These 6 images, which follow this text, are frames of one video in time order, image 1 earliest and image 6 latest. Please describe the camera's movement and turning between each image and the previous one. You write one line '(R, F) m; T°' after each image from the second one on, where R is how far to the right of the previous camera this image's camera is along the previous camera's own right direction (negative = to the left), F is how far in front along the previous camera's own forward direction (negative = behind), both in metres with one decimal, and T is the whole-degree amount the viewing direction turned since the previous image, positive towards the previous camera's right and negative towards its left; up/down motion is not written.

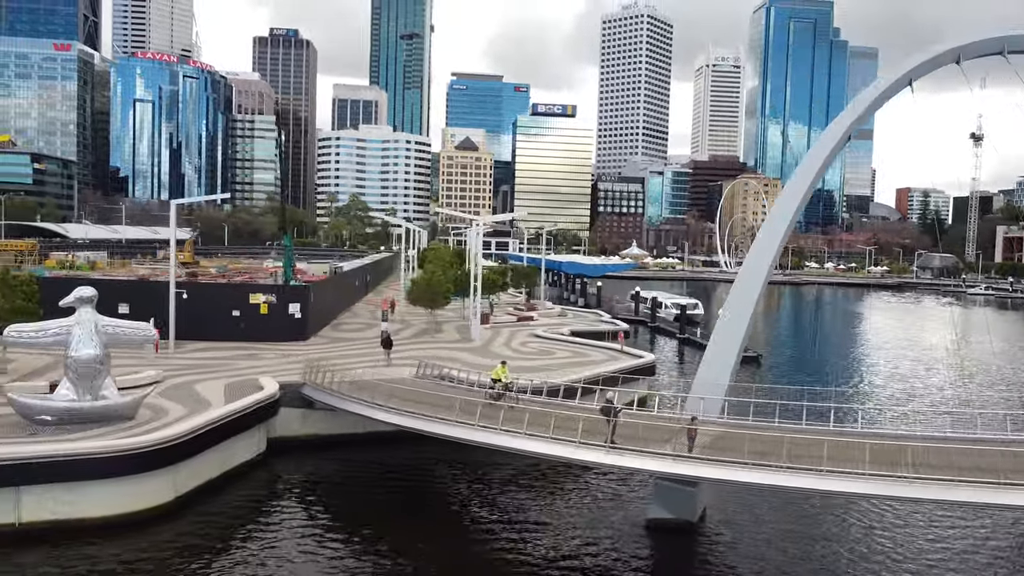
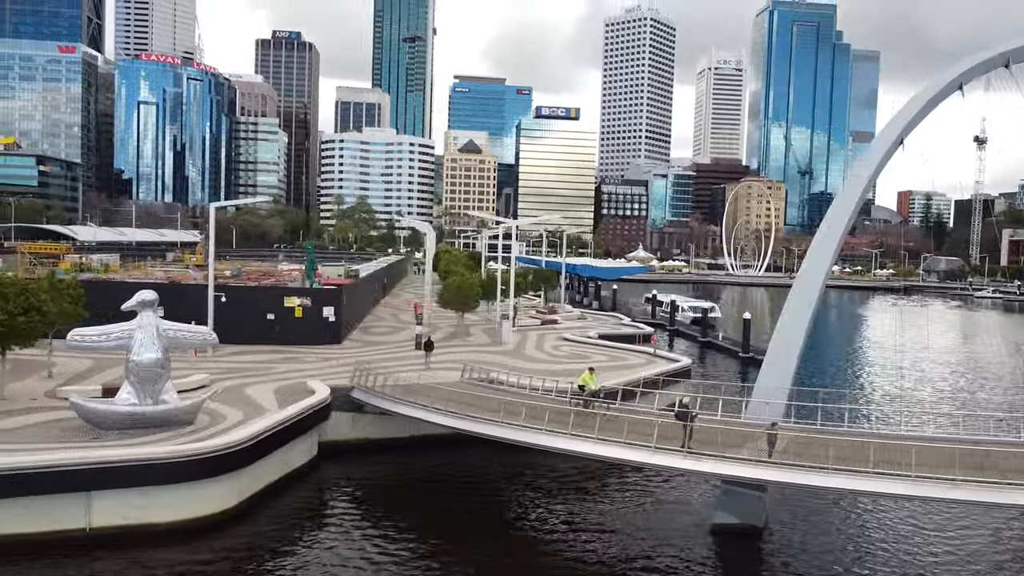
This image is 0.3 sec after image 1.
(-1.9, 0.0) m; 0°
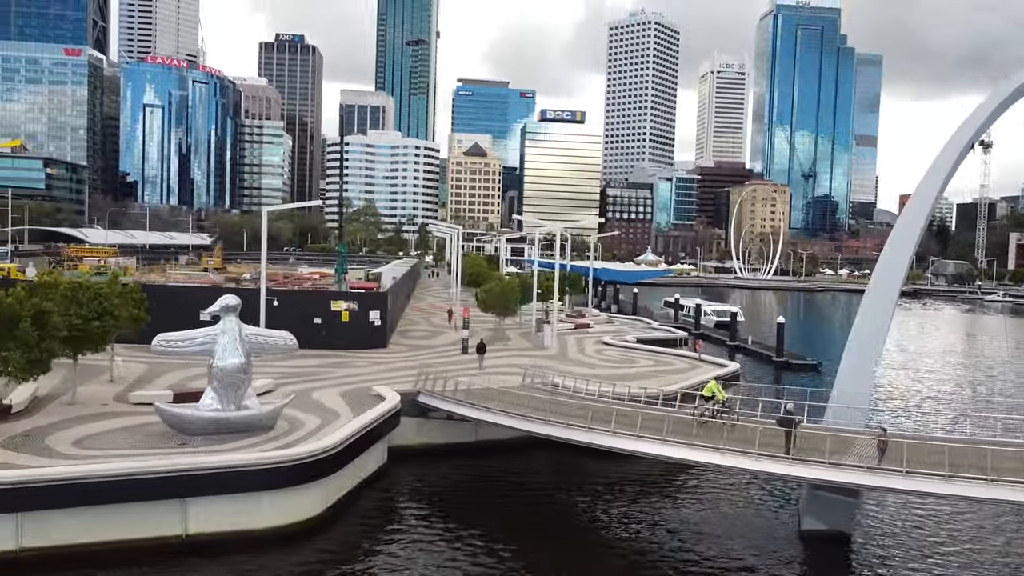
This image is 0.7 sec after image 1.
(-2.5, +0.1) m; 0°
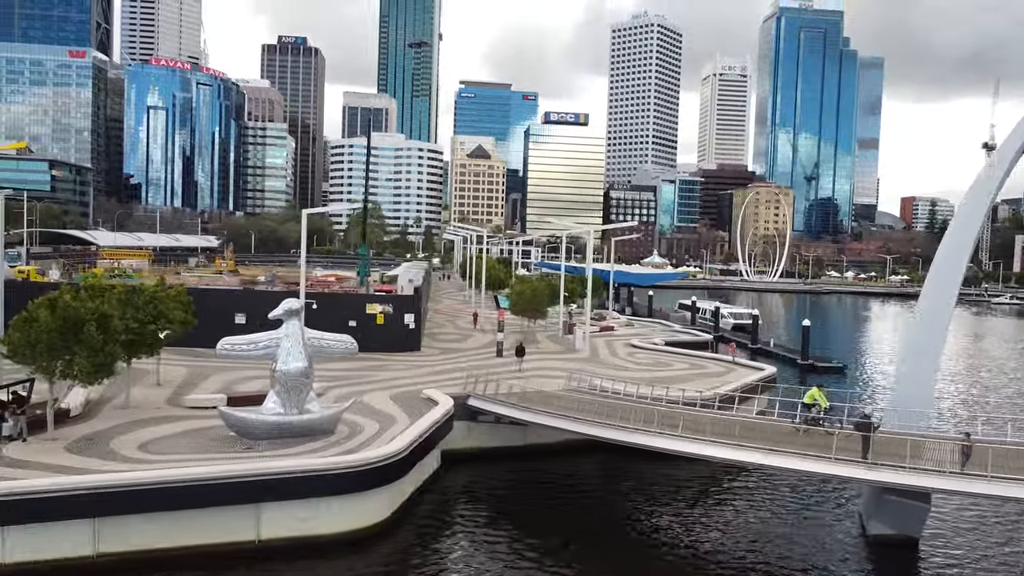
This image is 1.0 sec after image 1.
(-1.9, +0.1) m; 0°
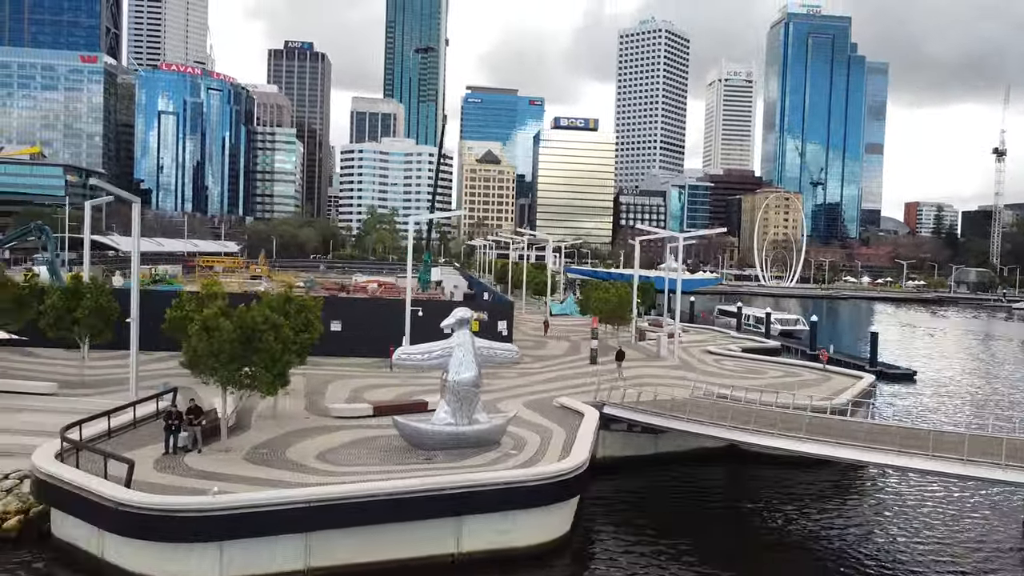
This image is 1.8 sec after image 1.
(-5.1, +0.2) m; 0°
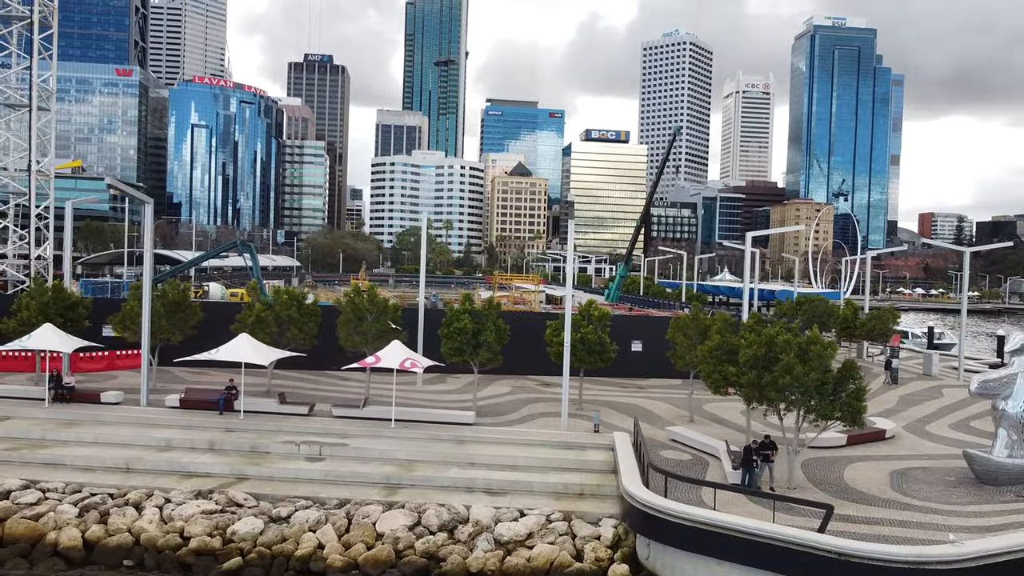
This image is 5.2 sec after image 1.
(-15.4, +1.5) m; +1°
